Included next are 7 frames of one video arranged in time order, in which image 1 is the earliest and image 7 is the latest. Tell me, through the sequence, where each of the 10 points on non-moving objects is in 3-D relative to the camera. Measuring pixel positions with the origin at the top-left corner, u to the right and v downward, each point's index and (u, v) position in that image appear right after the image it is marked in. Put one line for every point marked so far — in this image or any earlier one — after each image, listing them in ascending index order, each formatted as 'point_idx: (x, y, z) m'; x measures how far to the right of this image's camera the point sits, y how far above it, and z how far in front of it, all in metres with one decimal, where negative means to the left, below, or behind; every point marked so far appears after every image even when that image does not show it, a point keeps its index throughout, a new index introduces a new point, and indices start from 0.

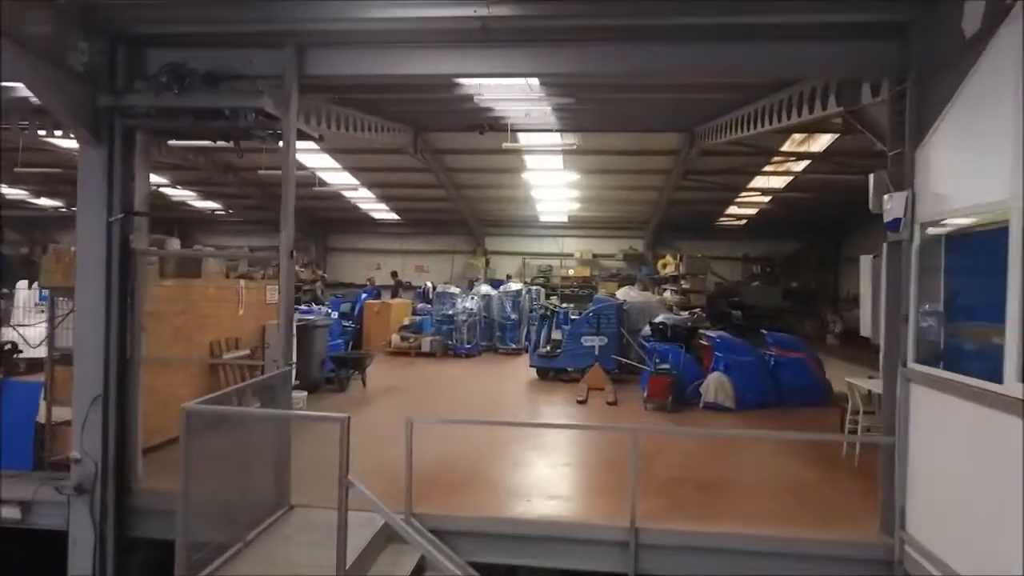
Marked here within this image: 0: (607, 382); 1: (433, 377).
0: (+1.0, -1.0, +6.6) m
1: (-0.9, -1.0, +7.5) m
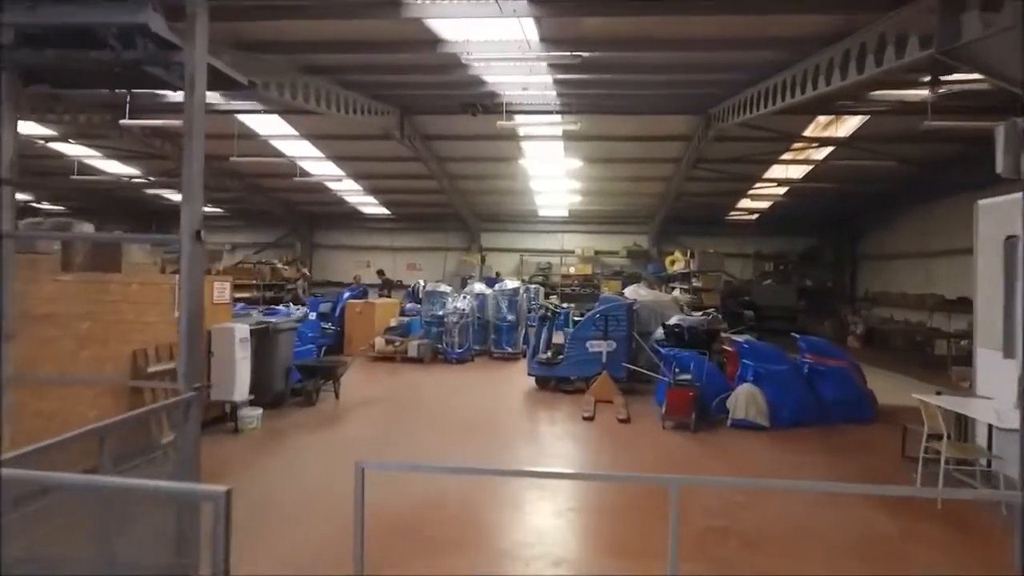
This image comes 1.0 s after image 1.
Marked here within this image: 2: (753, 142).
0: (+0.9, -0.9, +5.7) m
1: (-1.0, -1.0, +6.6) m
2: (+3.3, +2.0, +9.1) m
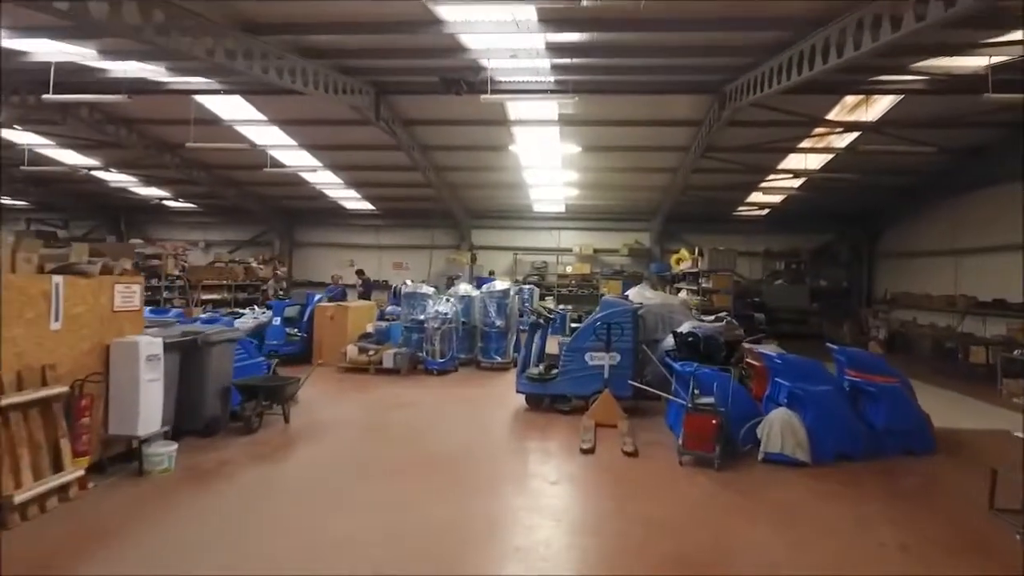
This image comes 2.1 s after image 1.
0: (+0.8, -1.0, +4.8) m
1: (-1.1, -1.0, +5.7) m
2: (+3.2, +2.0, +8.1) m
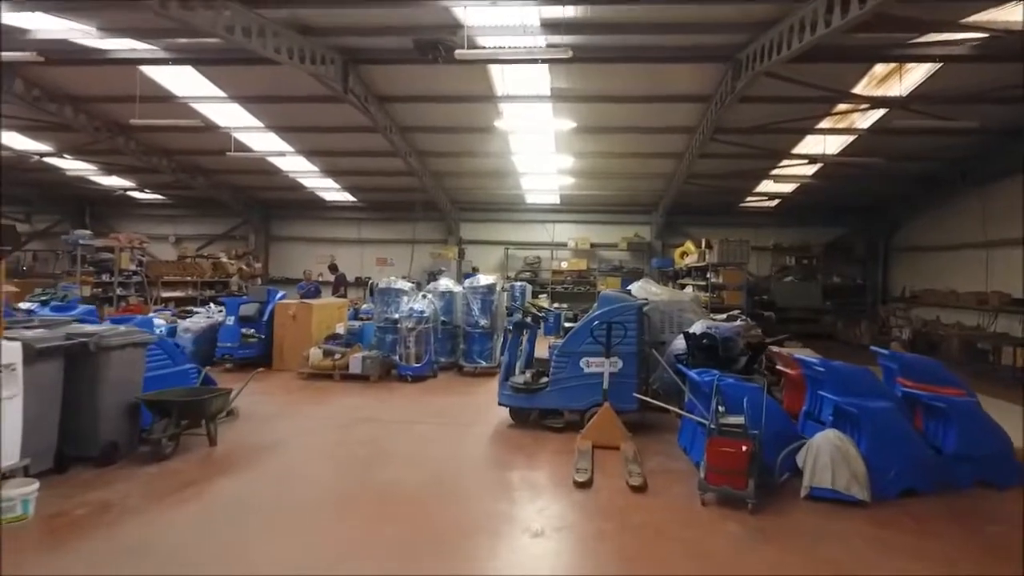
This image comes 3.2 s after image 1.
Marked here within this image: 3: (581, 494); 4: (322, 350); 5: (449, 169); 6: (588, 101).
0: (+0.7, -0.9, +3.9) m
1: (-1.2, -1.0, +4.8) m
2: (+3.1, +2.1, +7.3) m
3: (+0.3, -1.0, +3.3) m
4: (-1.9, -0.6, +6.4) m
5: (-1.0, +1.9, +10.3) m
6: (+0.9, +2.1, +7.4) m
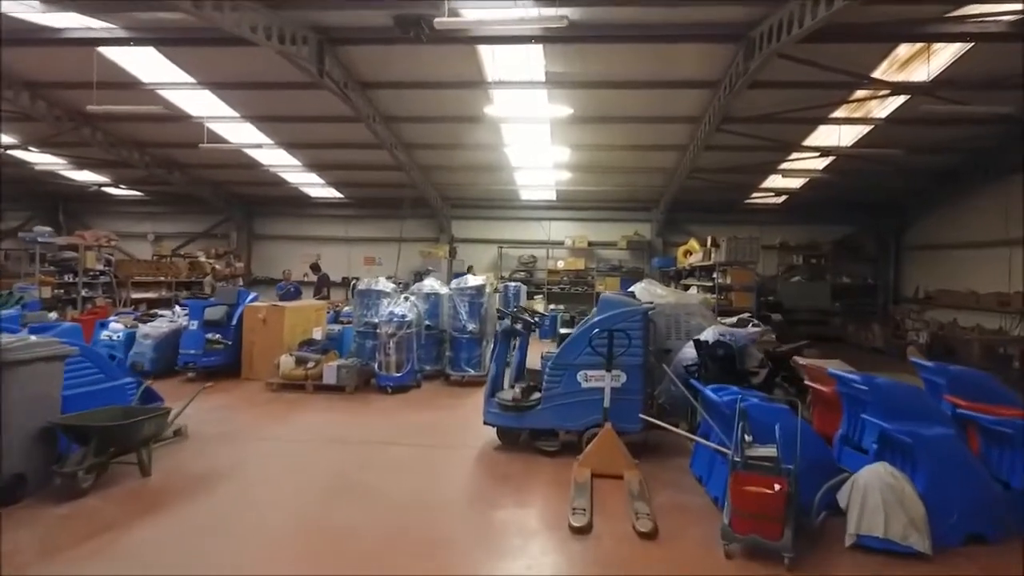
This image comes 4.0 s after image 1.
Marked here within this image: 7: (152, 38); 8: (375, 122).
0: (+0.6, -0.9, +3.4) m
1: (-1.3, -1.0, +4.3) m
2: (+3.0, +2.0, +6.7) m
3: (+0.3, -1.0, +2.7) m
4: (-1.9, -0.6, +5.8) m
5: (-1.1, +1.9, +9.8) m
6: (+0.8, +2.1, +6.8) m
7: (-3.3, +2.3, +5.9) m
8: (-1.6, +2.0, +7.8) m
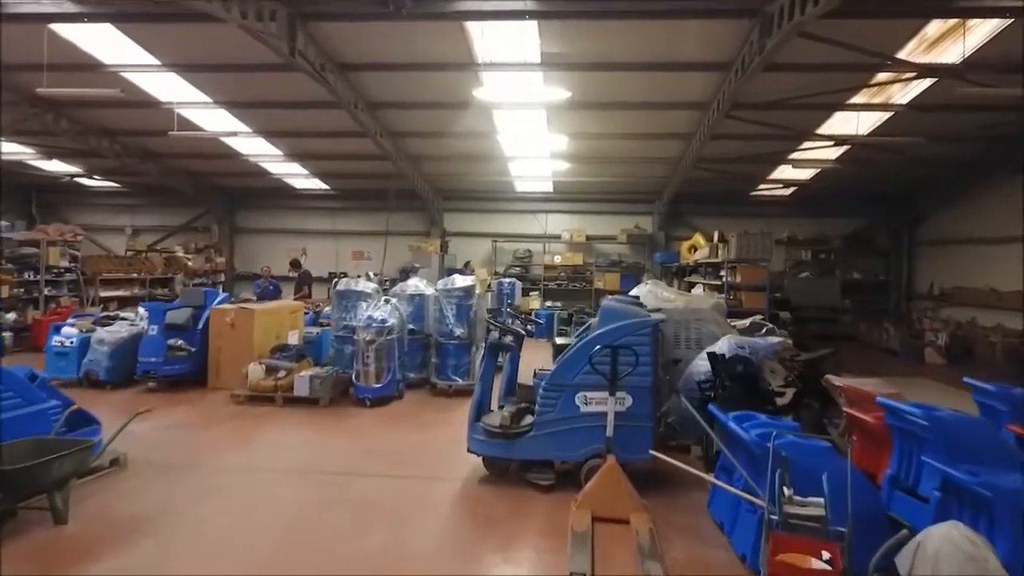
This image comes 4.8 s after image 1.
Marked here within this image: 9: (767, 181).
0: (+0.5, -1.0, +2.8) m
1: (-1.3, -1.0, +3.7) m
2: (+2.9, +2.0, +6.2) m
3: (+0.2, -1.1, +2.2) m
4: (-2.0, -0.6, +5.3) m
5: (-1.2, +1.9, +9.2) m
6: (+0.7, +2.1, +6.3) m
7: (-3.4, +2.2, +5.4) m
8: (-1.7, +2.0, +7.2) m
9: (+3.9, +1.6, +9.9) m
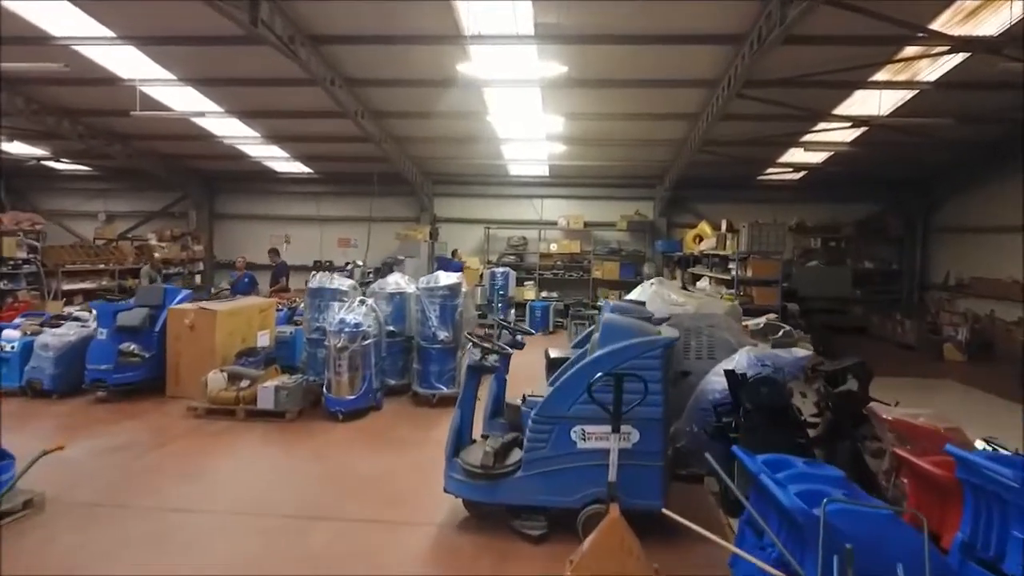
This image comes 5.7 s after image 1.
0: (+0.5, -1.0, +2.3) m
1: (-1.4, -1.1, +3.2) m
2: (+2.8, +2.1, +5.6) m
3: (+0.2, -1.2, +1.7) m
4: (-2.1, -0.6, +4.8) m
5: (-1.3, +2.0, +8.6) m
6: (+0.6, +2.1, +5.7) m
7: (-3.4, +2.3, +4.7) m
8: (-1.8, +2.1, +6.6) m
9: (+3.8, +1.8, +9.4) m
